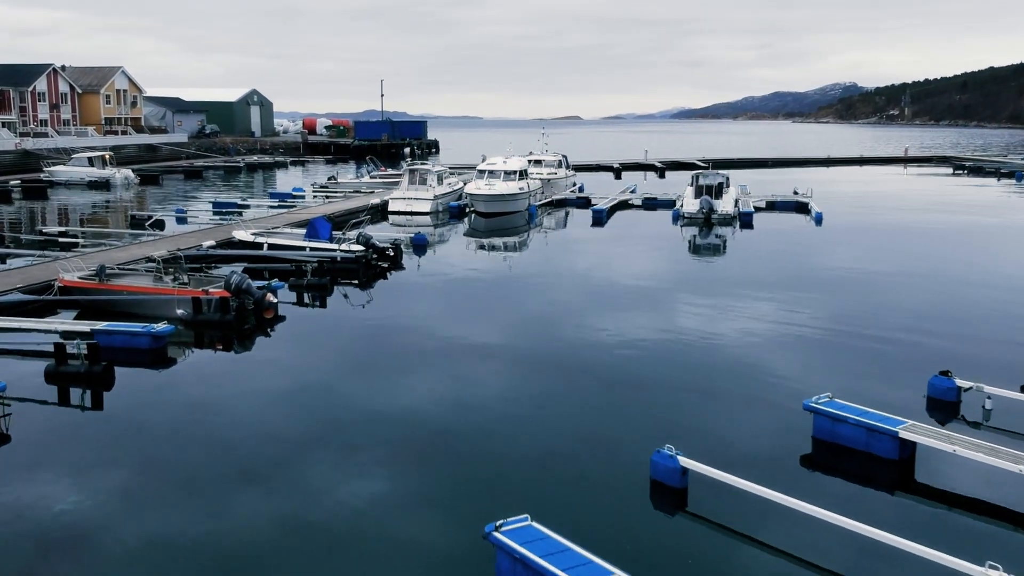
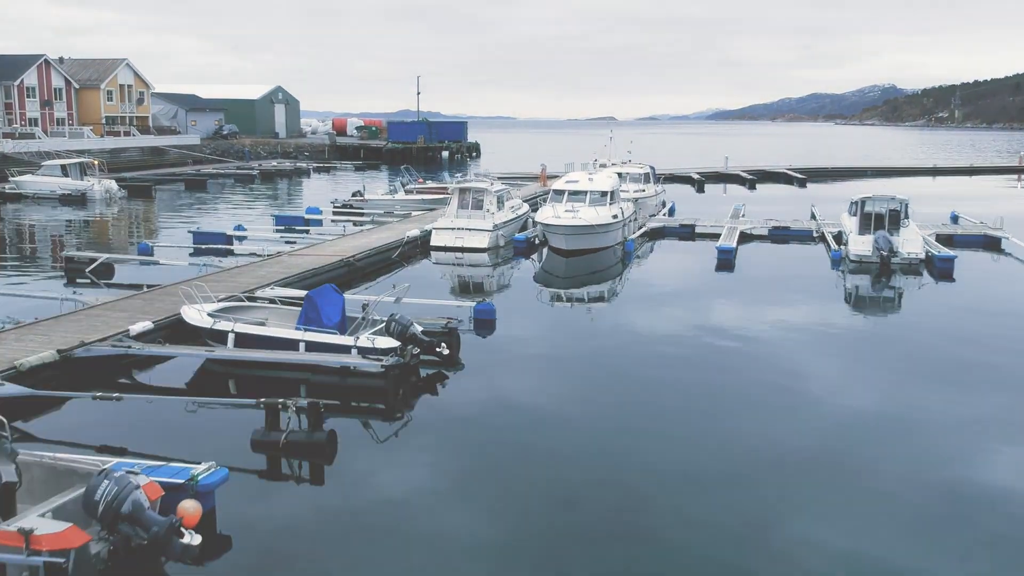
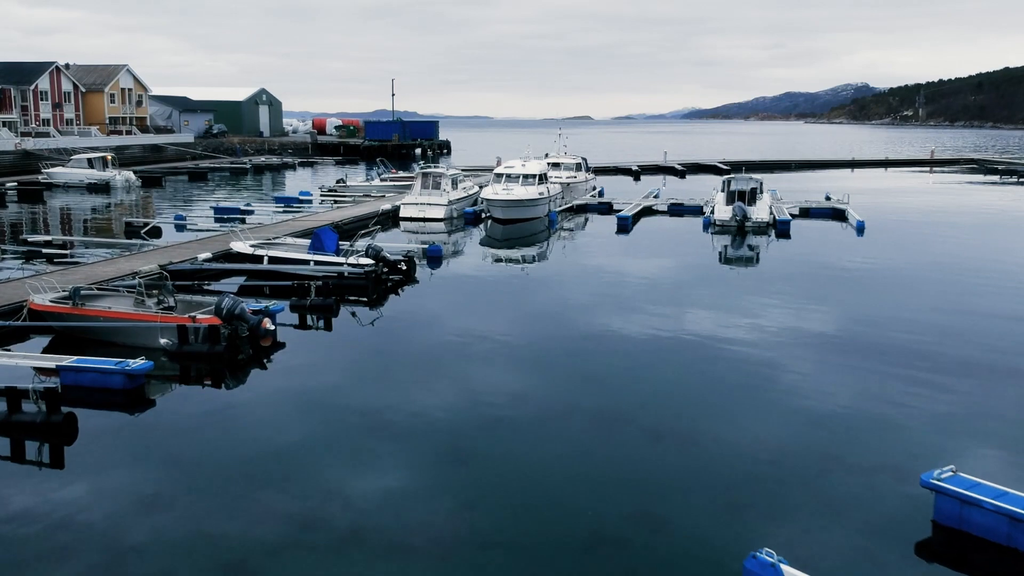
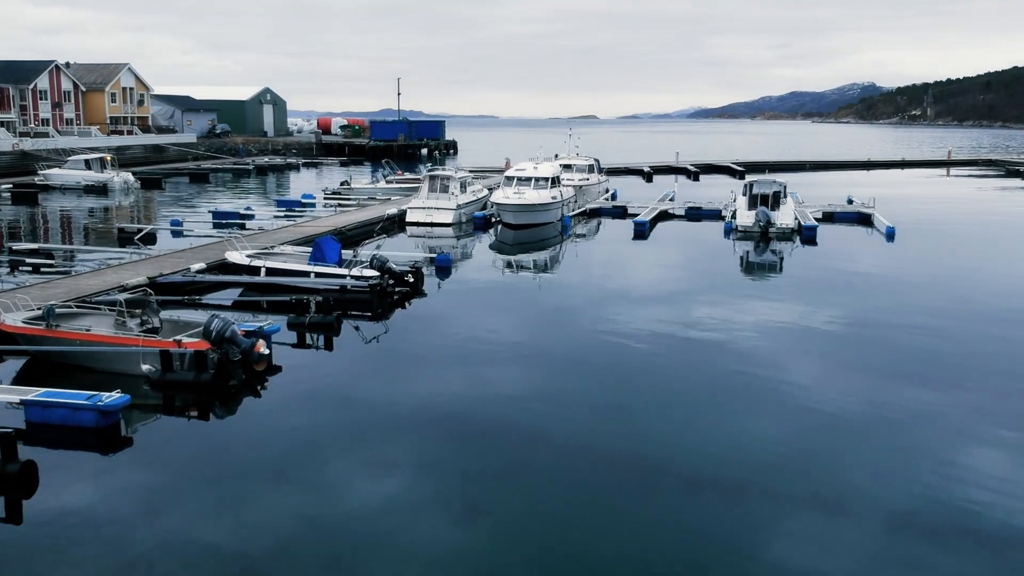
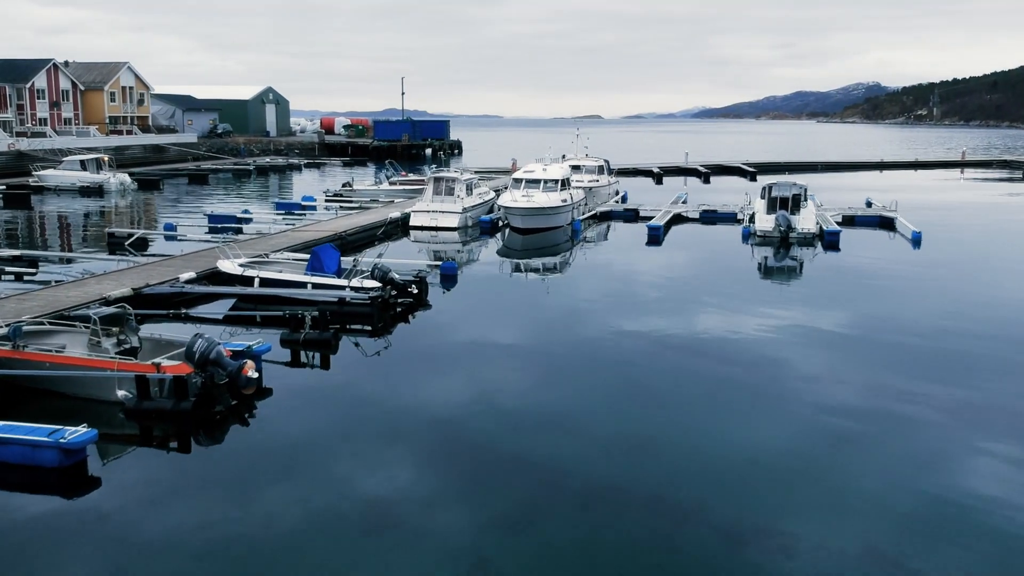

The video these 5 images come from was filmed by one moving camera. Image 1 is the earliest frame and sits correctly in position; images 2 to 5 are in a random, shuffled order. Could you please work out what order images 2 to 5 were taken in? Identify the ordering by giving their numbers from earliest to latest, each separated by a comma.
3, 4, 5, 2
